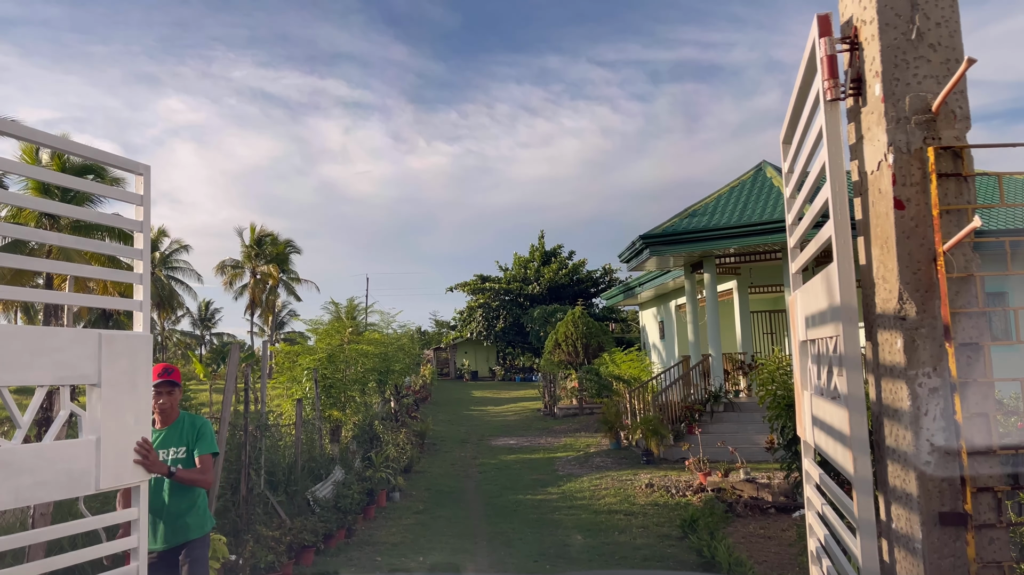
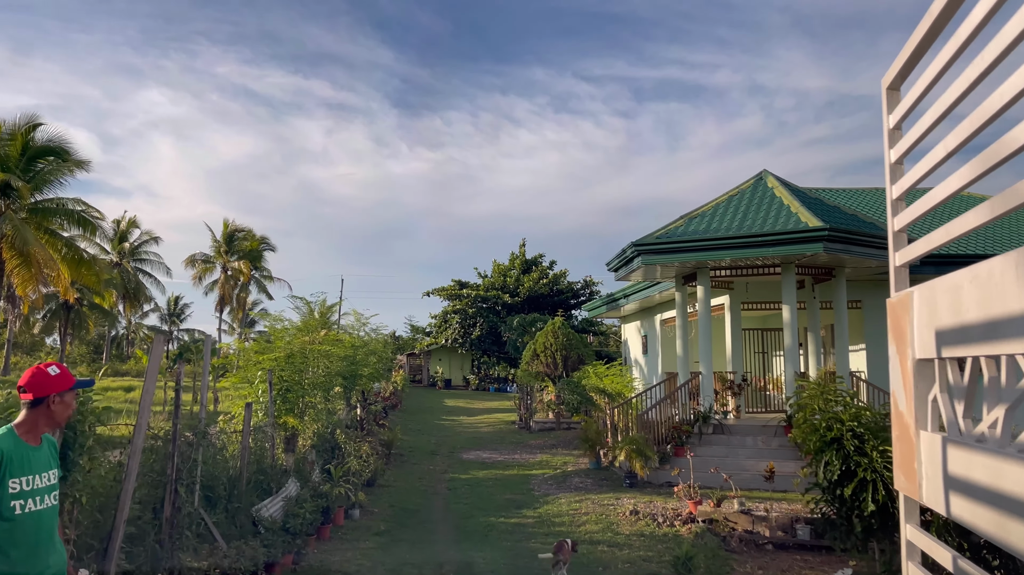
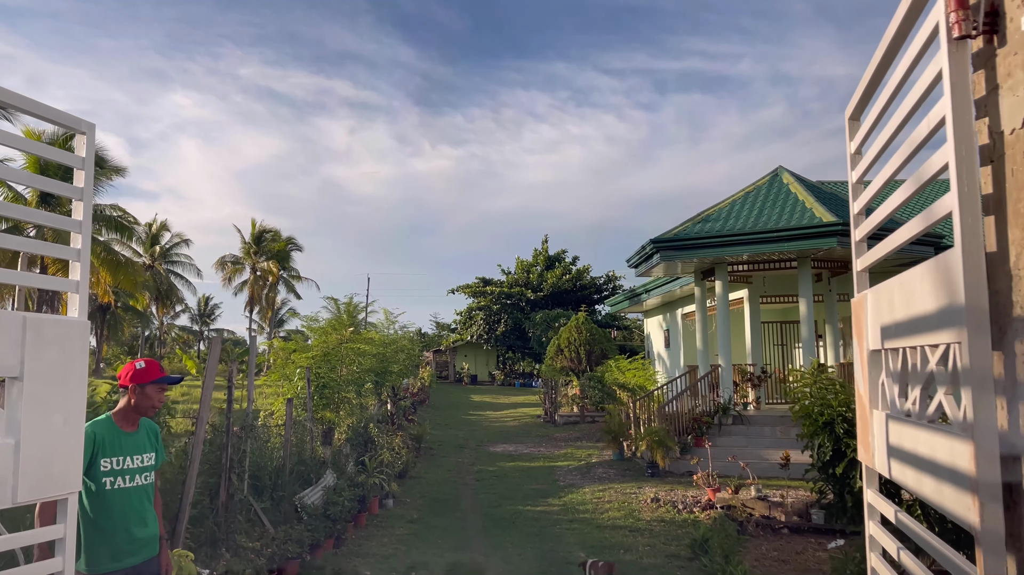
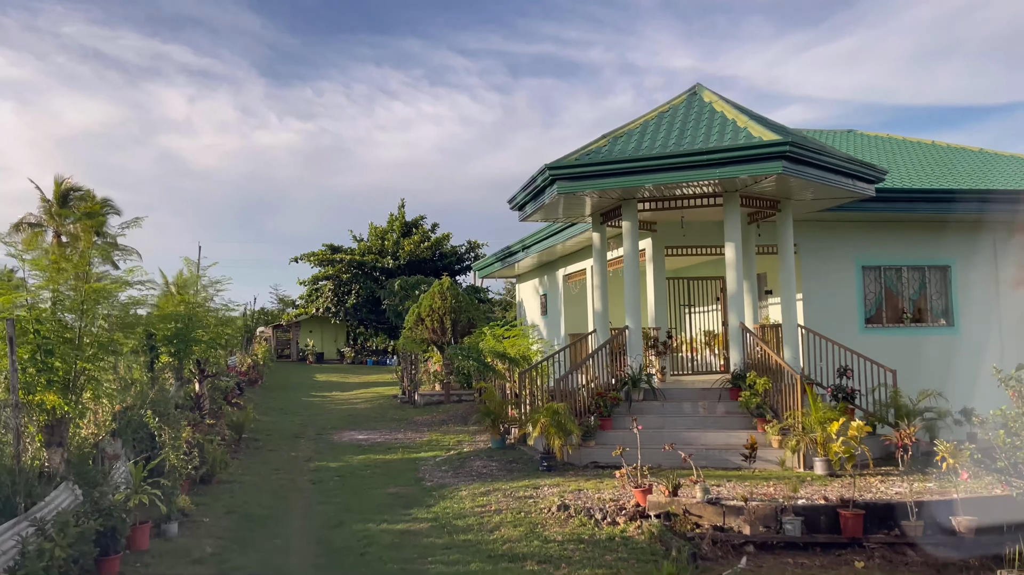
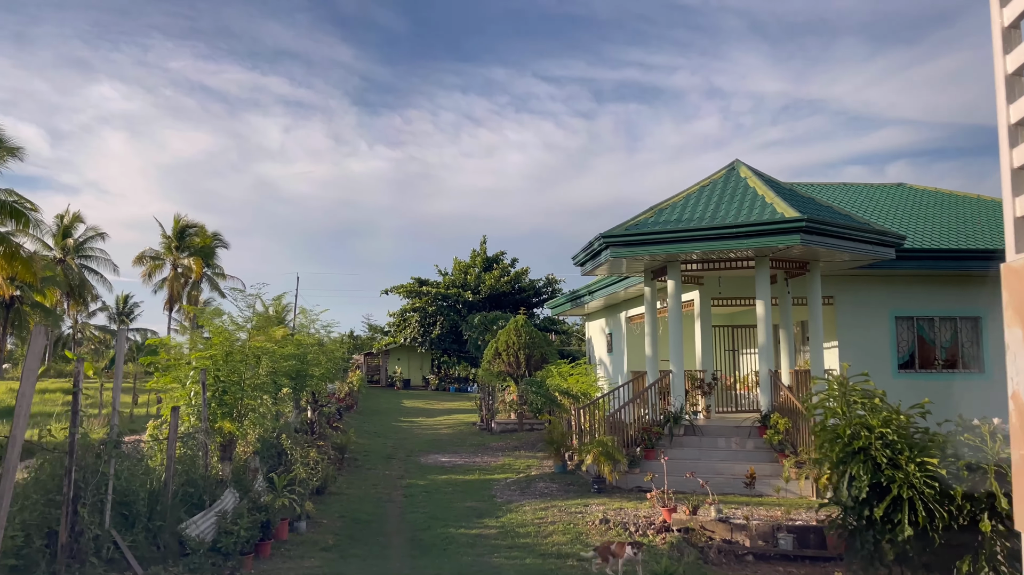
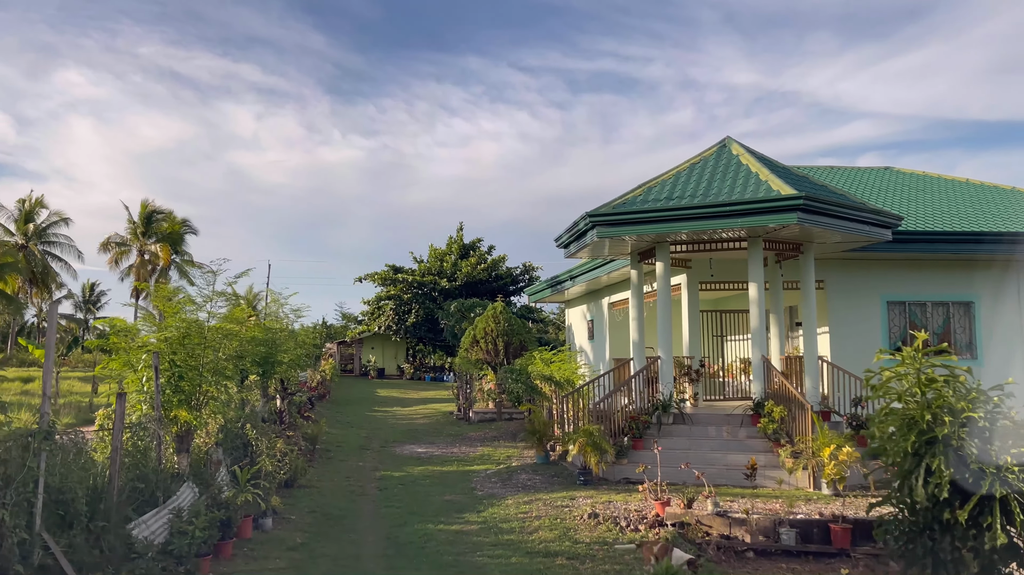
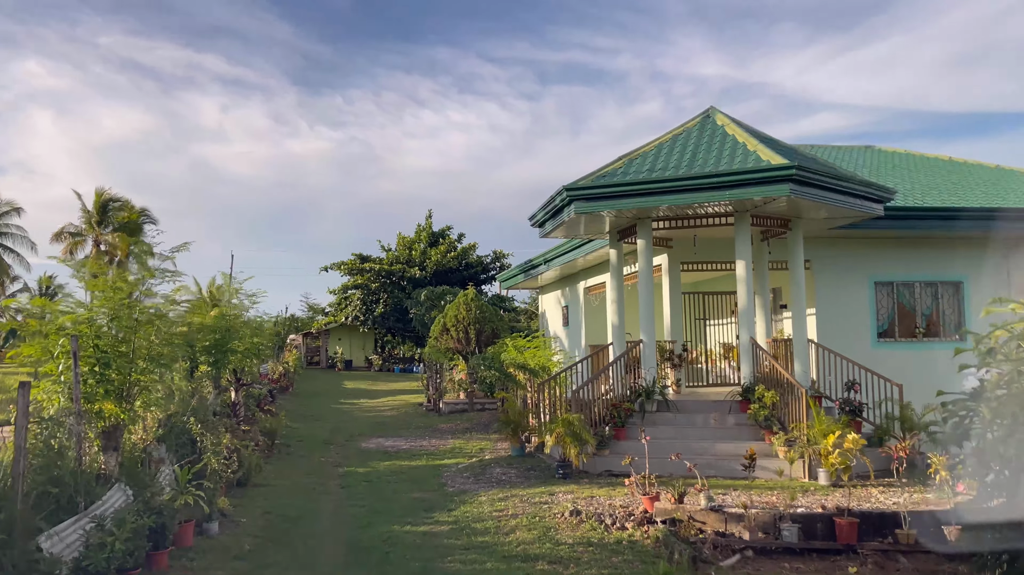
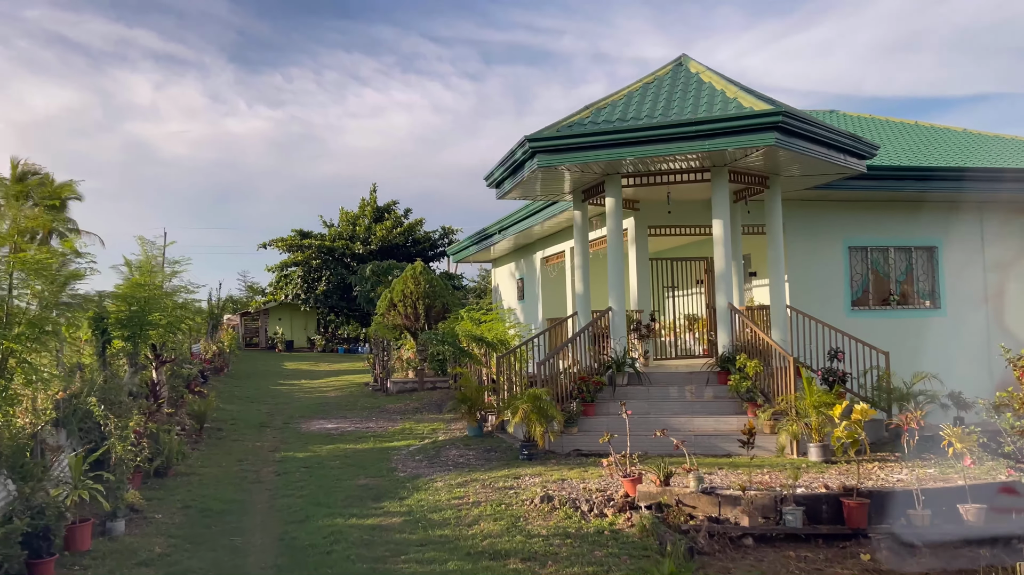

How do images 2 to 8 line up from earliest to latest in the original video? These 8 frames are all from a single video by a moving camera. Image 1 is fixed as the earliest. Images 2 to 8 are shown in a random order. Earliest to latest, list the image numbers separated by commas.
3, 2, 5, 6, 7, 4, 8
